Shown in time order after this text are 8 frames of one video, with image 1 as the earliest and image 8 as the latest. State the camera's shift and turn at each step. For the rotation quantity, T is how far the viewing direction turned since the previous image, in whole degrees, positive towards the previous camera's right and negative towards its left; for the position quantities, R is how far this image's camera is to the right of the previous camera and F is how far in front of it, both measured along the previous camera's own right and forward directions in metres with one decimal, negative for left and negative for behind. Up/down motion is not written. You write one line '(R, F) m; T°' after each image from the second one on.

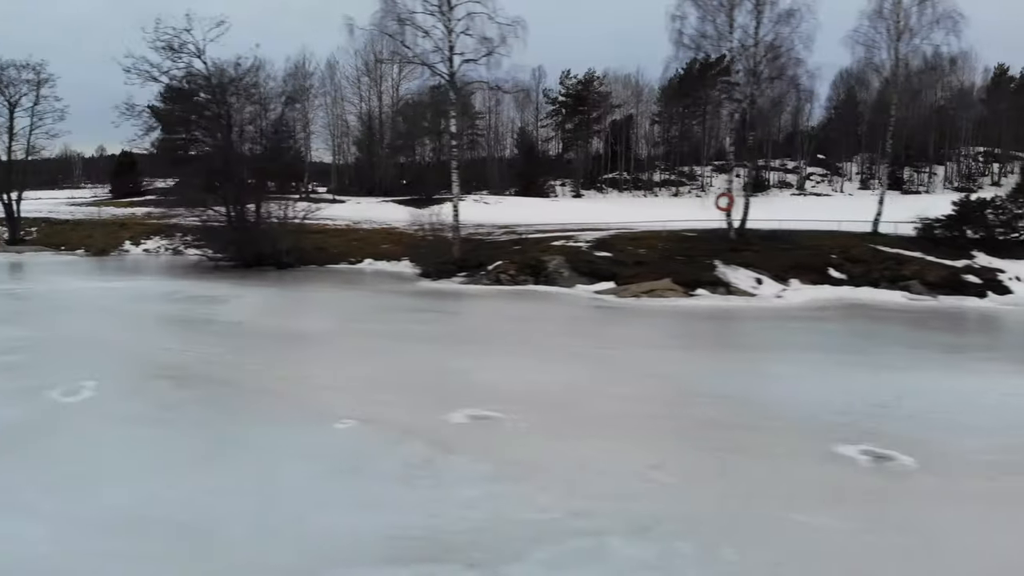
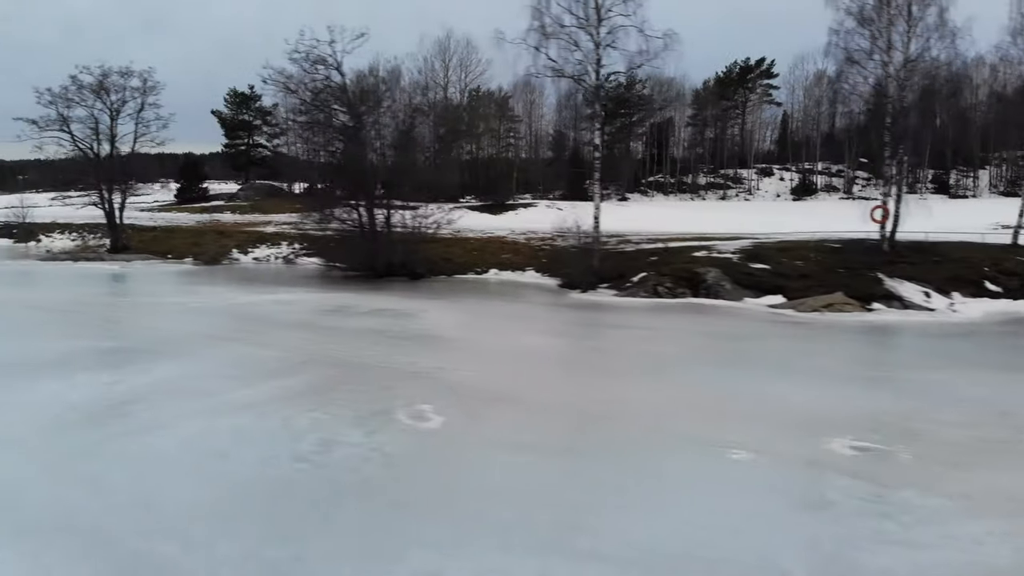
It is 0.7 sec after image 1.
(-3.9, -0.1) m; 0°
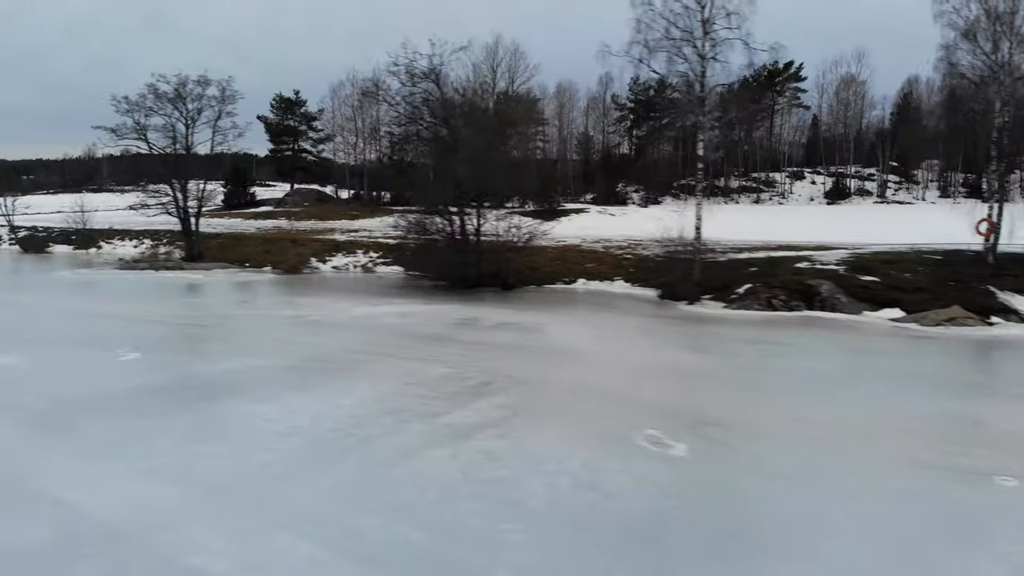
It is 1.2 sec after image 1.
(-2.8, -0.1) m; 0°
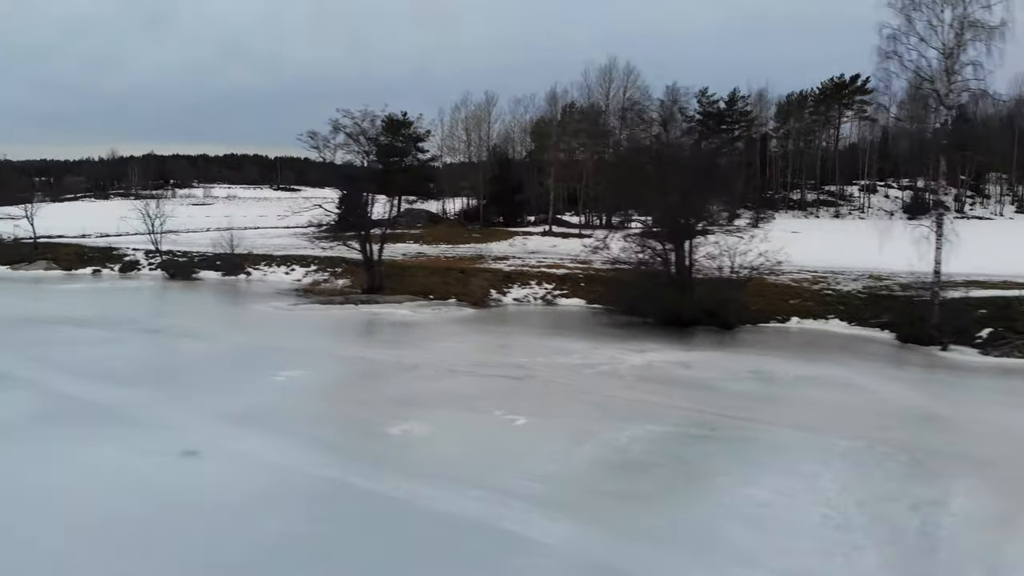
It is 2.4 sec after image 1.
(-6.7, -0.3) m; 0°
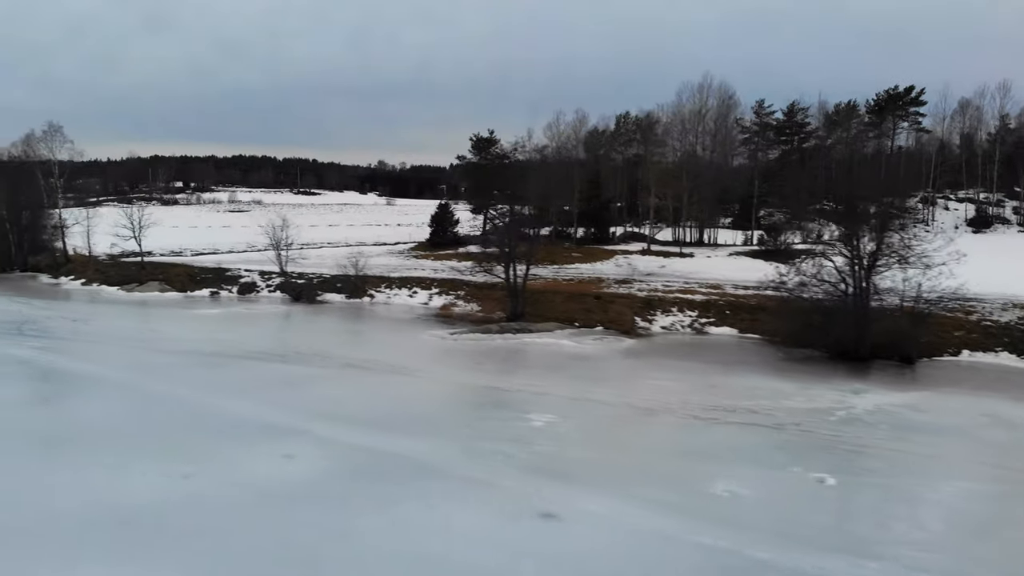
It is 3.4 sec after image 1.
(-5.5, -0.2) m; 0°
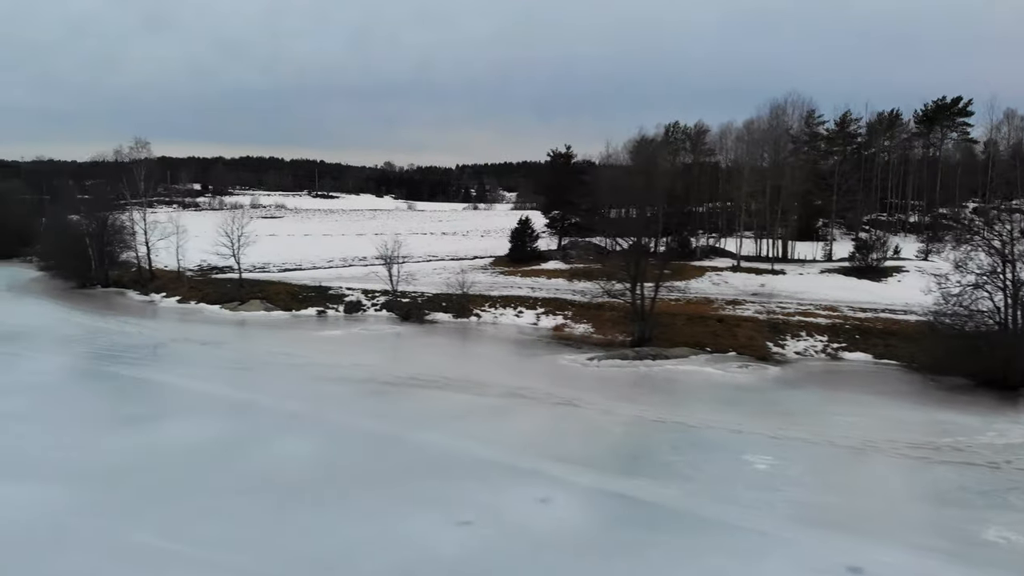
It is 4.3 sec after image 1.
(-4.8, -0.2) m; 0°
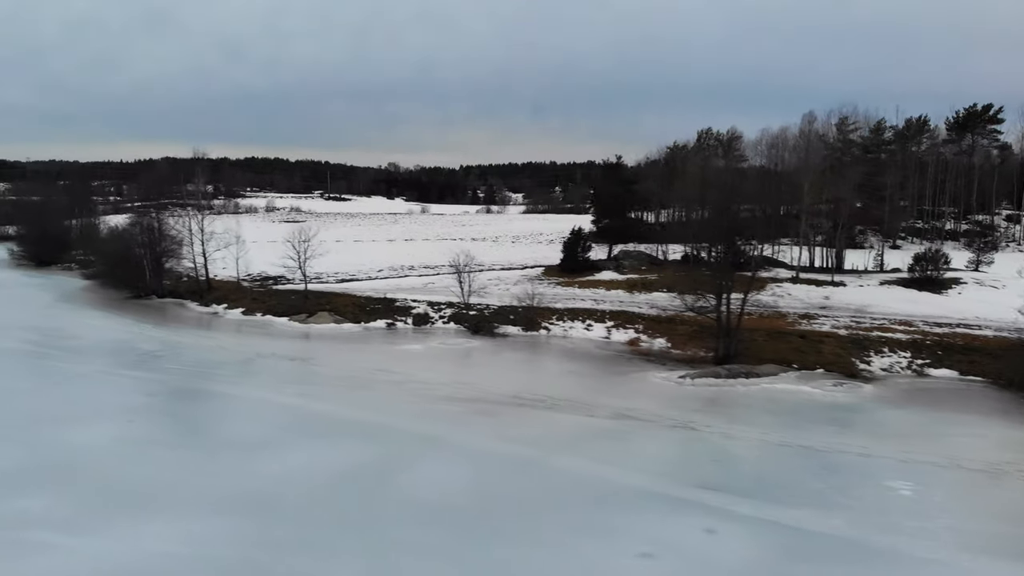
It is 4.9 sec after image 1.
(-3.2, -0.2) m; 0°
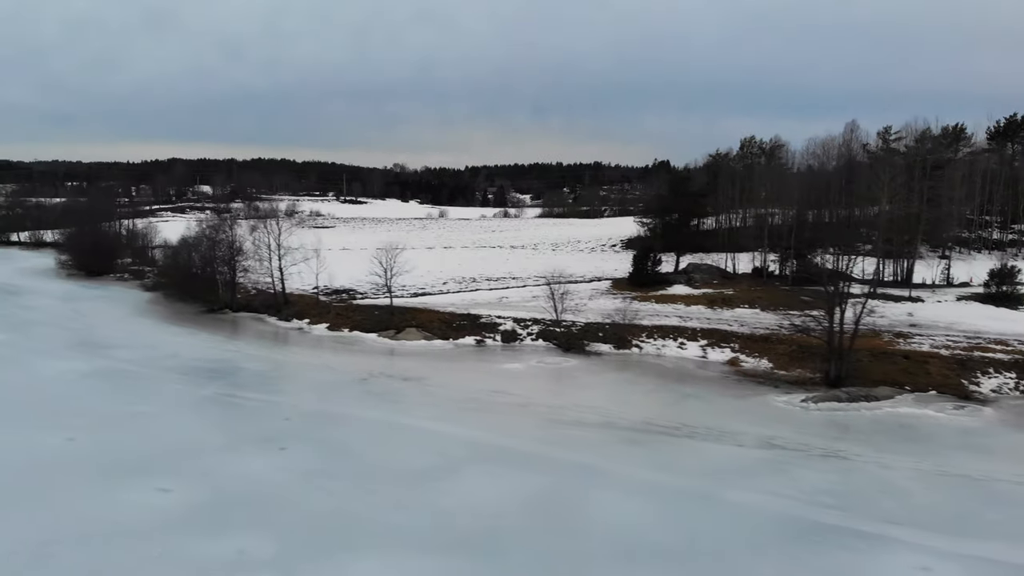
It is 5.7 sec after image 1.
(-4.3, -0.3) m; 0°
